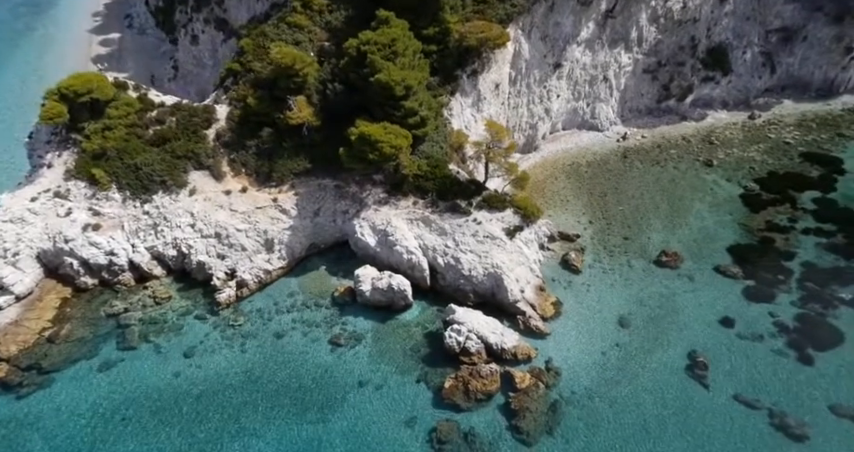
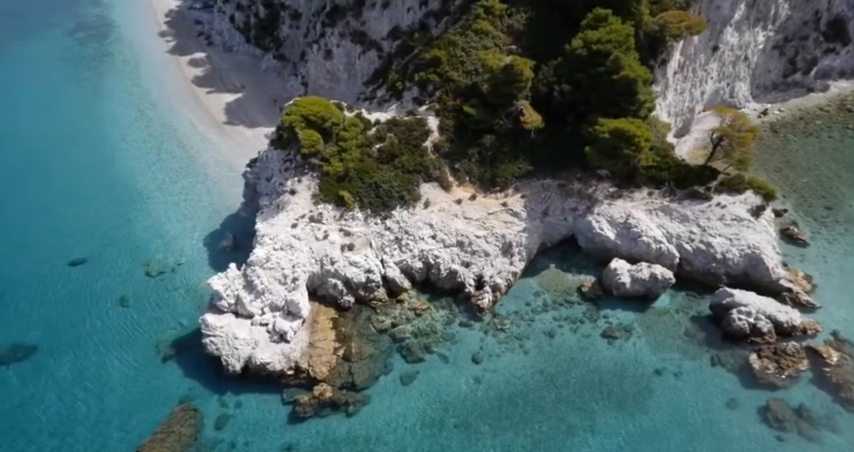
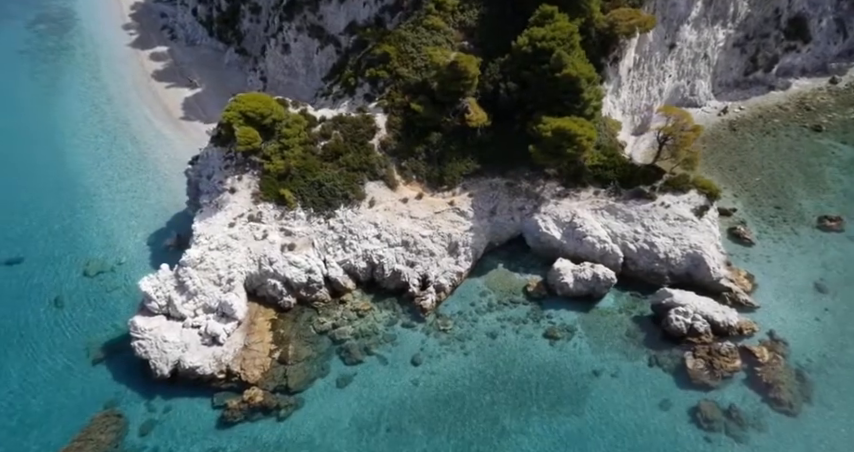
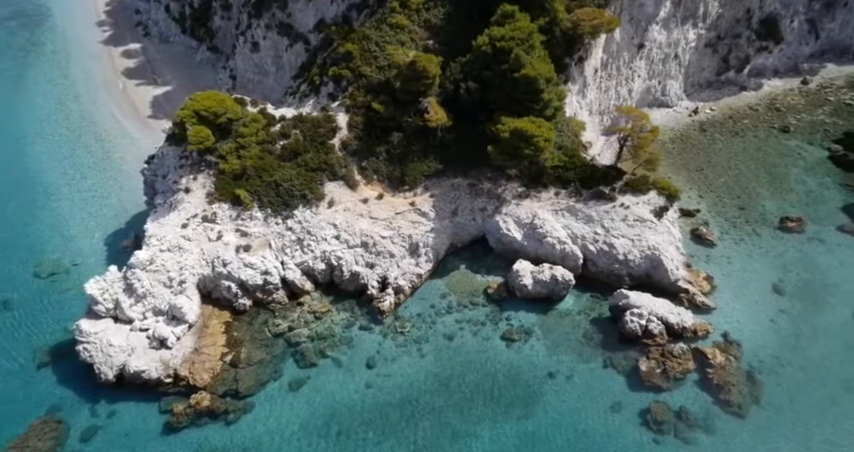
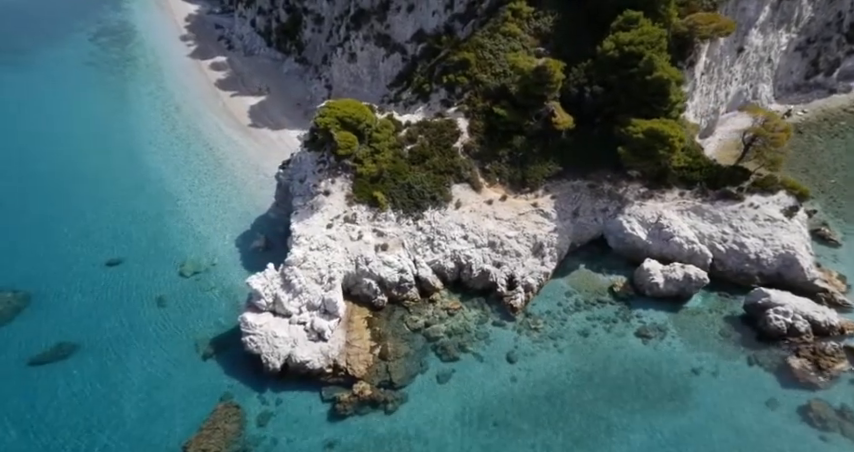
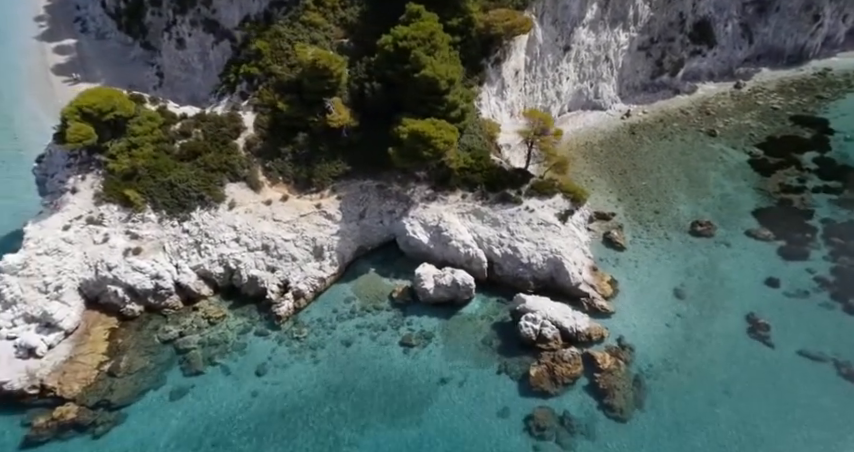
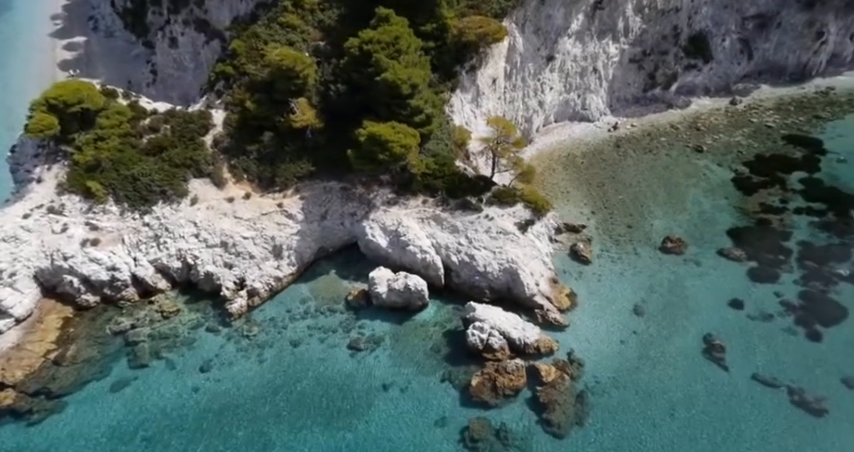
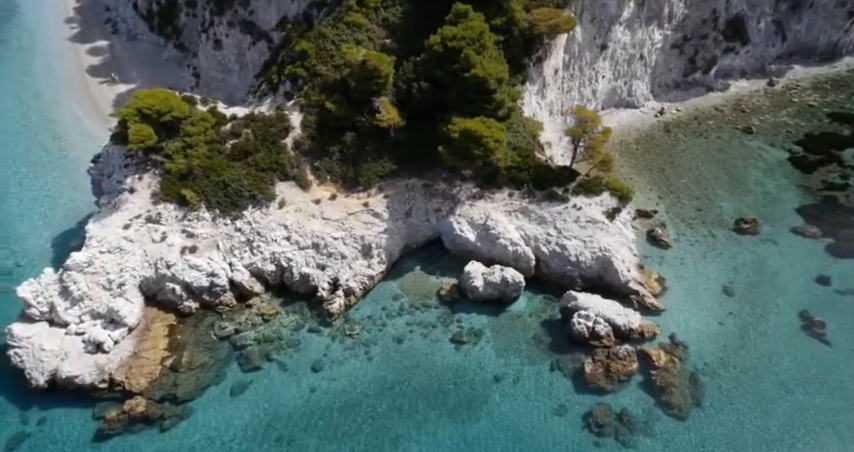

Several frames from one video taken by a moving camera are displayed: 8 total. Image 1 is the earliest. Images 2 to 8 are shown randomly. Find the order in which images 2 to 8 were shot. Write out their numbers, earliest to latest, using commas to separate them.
7, 6, 8, 4, 3, 2, 5
